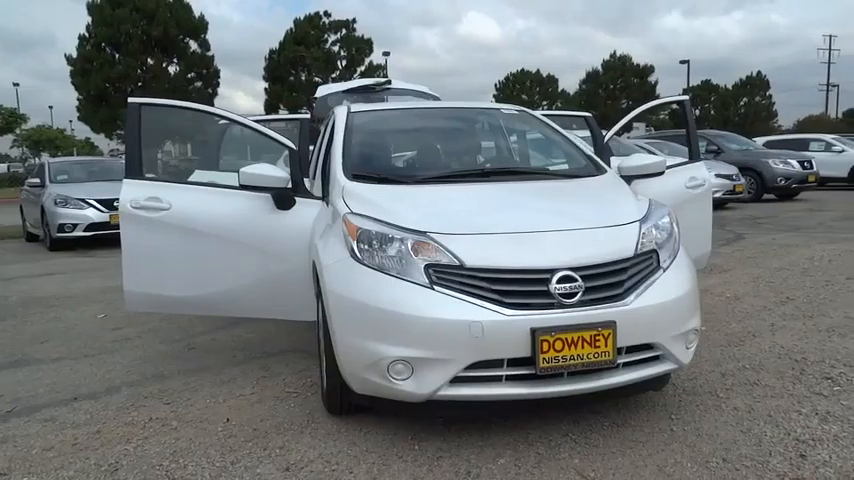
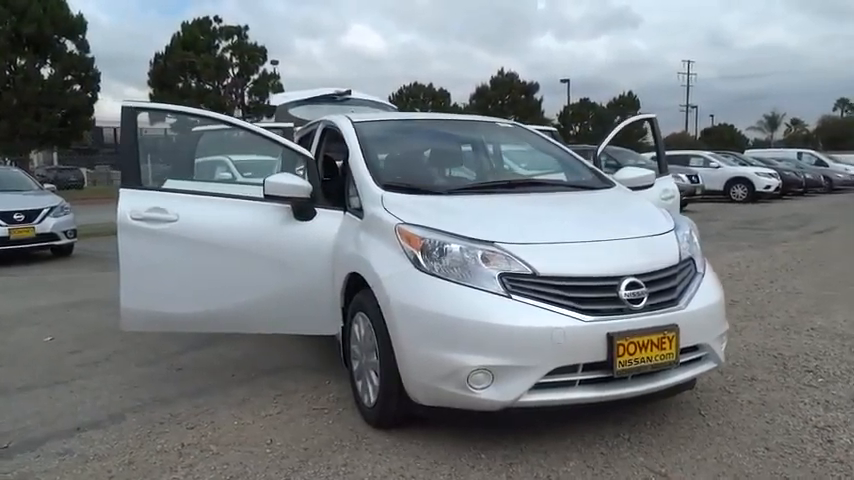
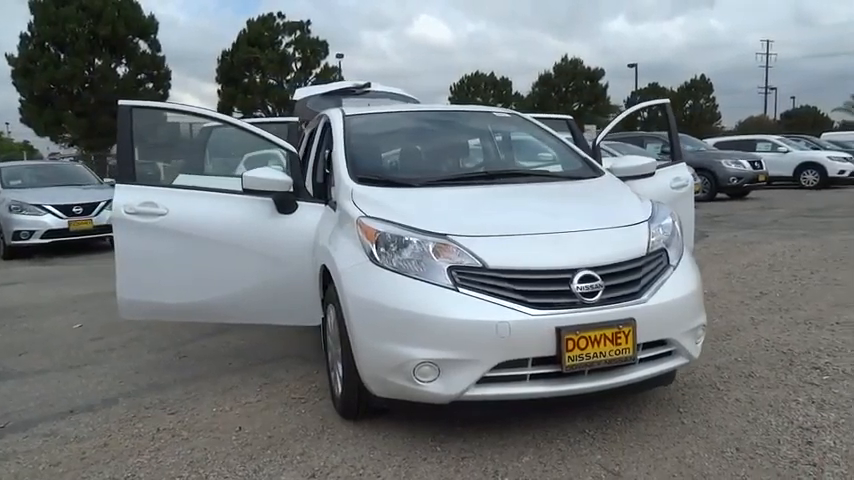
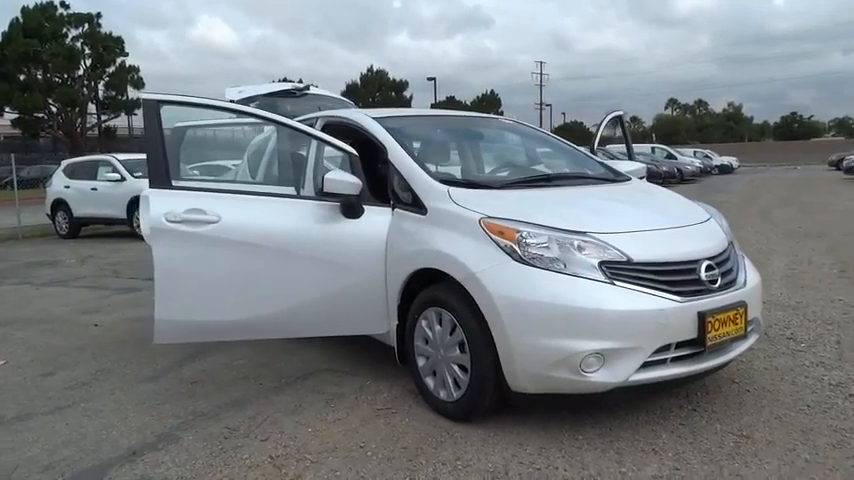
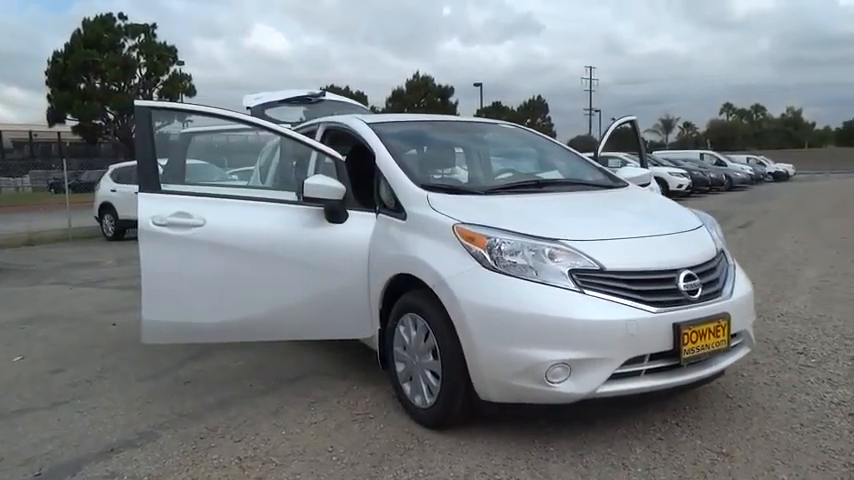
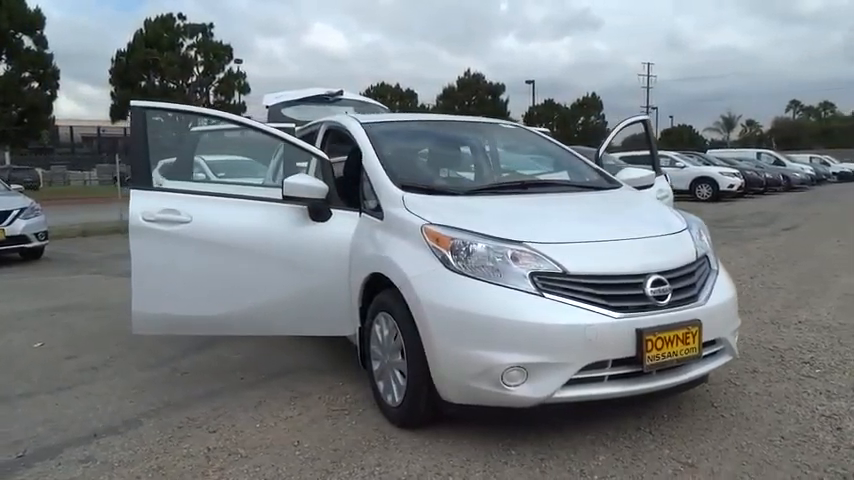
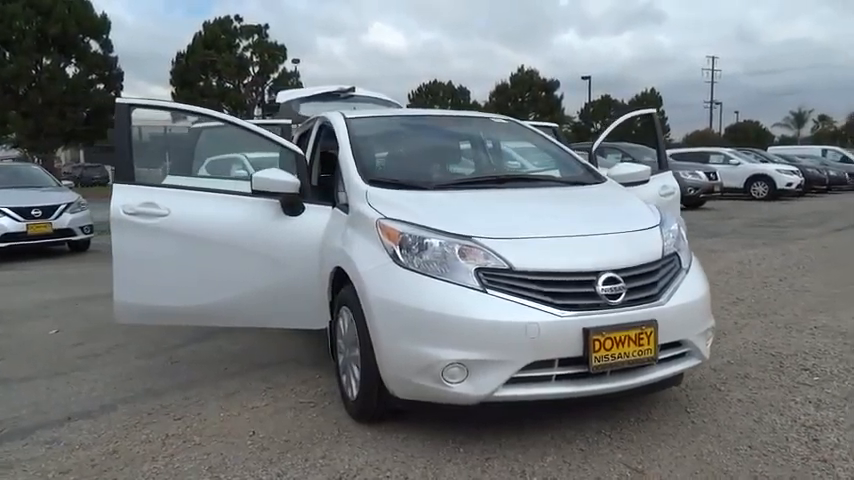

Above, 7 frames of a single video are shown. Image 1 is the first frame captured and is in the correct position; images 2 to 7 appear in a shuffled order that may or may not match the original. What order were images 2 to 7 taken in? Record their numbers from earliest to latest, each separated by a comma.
3, 7, 2, 6, 5, 4
